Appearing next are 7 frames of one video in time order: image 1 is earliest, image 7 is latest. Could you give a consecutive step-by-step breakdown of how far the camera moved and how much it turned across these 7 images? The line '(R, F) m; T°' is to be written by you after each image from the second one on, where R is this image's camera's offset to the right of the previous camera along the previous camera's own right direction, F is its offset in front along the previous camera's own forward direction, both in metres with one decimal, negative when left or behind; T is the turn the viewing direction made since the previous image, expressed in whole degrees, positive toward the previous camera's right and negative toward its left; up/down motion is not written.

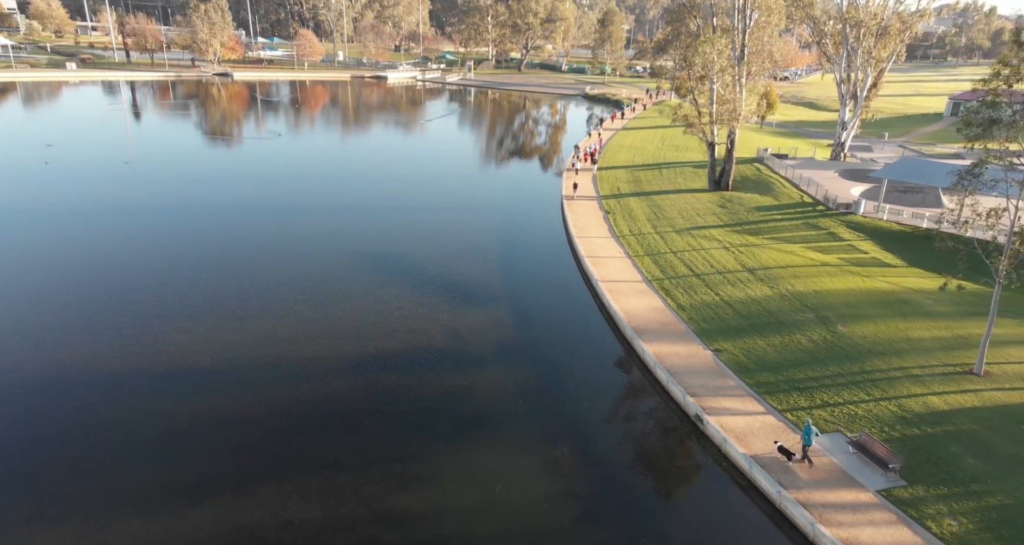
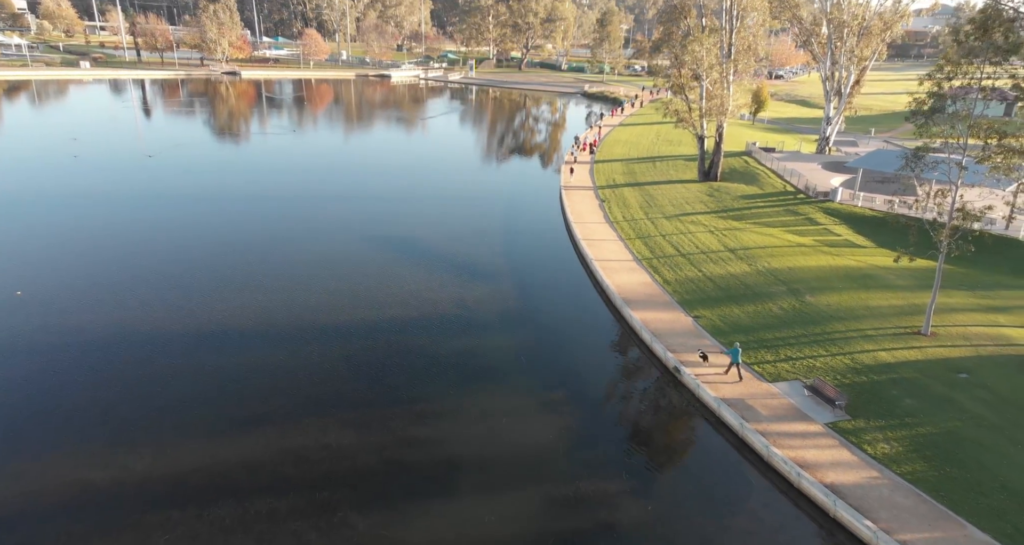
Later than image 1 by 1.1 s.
(-0.1, -2.4) m; 0°
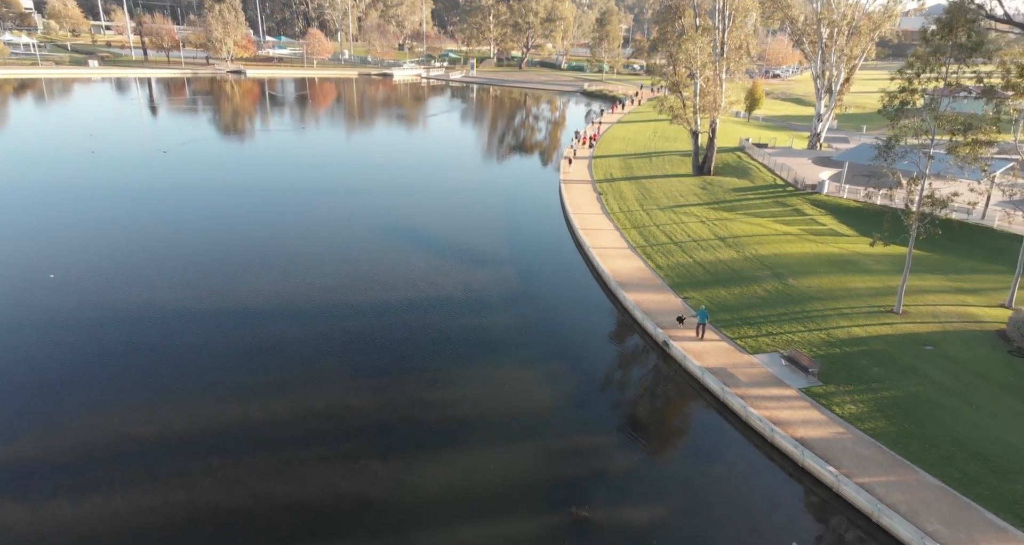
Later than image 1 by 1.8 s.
(-0.1, -1.6) m; 0°
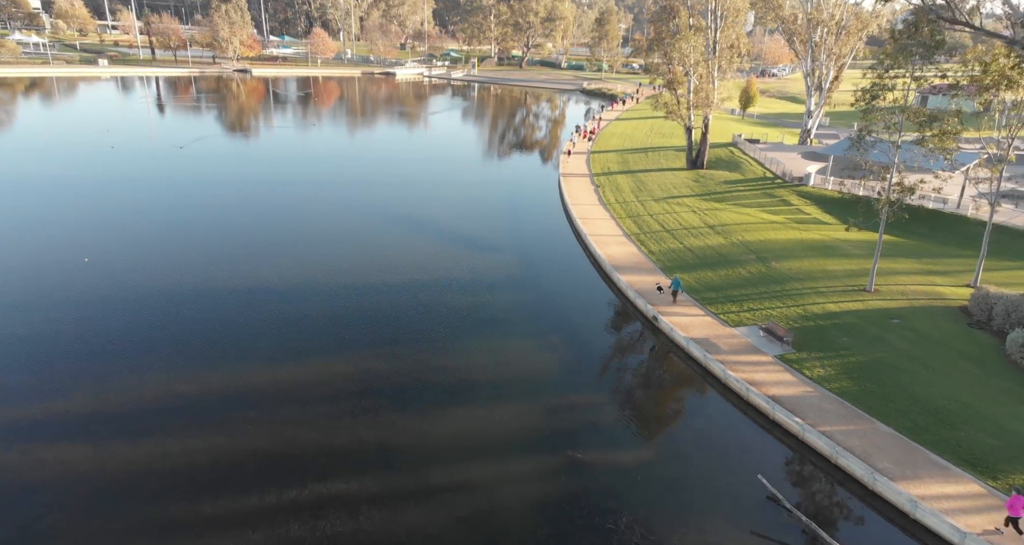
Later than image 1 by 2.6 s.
(-0.1, -1.8) m; 0°
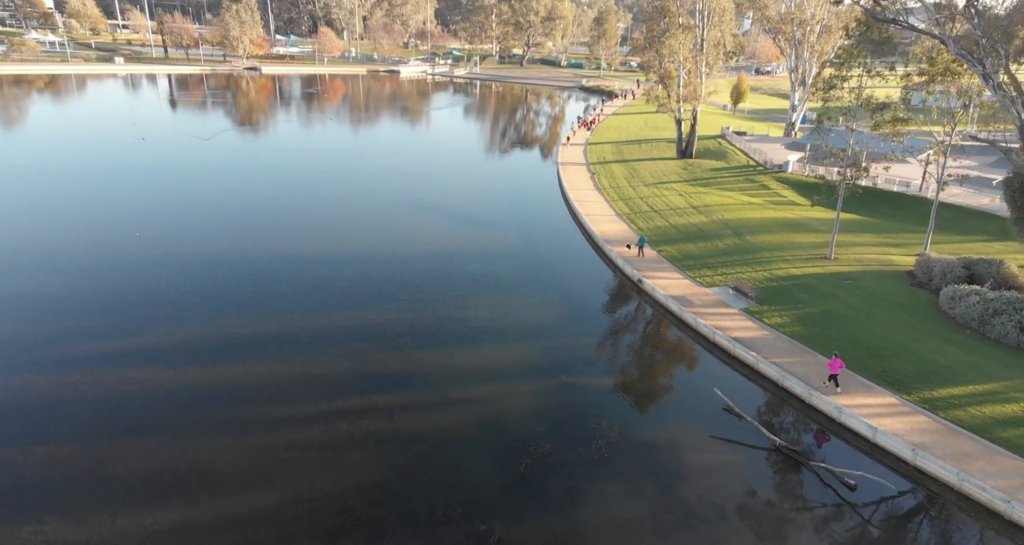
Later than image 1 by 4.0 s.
(-0.1, -3.2) m; 0°
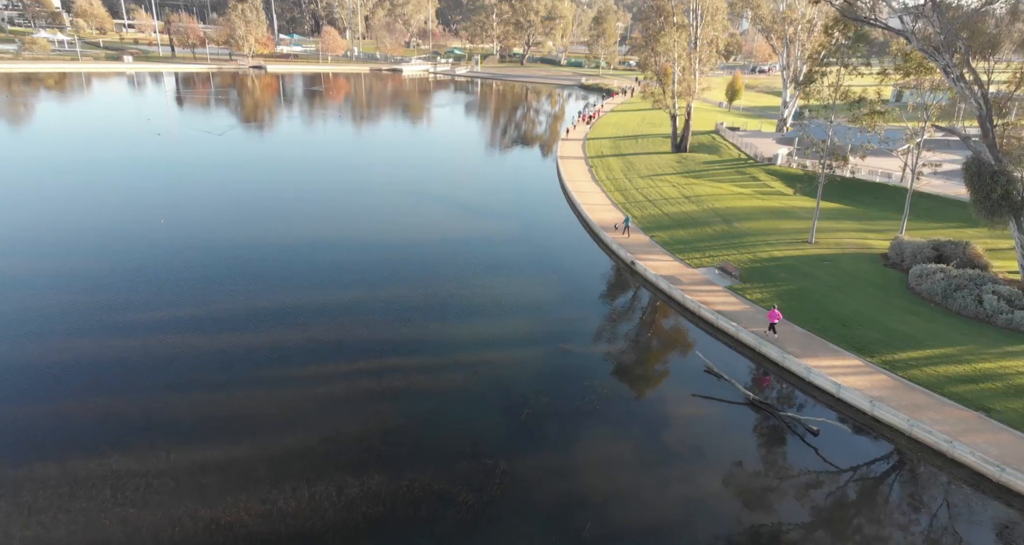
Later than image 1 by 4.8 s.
(-0.1, -1.8) m; 0°
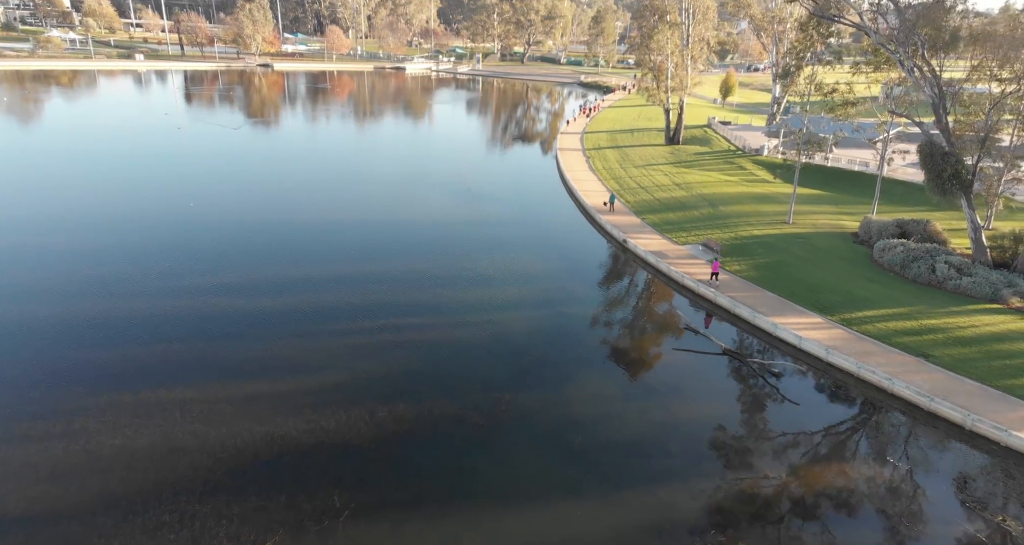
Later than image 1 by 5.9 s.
(-0.1, -2.5) m; 0°
